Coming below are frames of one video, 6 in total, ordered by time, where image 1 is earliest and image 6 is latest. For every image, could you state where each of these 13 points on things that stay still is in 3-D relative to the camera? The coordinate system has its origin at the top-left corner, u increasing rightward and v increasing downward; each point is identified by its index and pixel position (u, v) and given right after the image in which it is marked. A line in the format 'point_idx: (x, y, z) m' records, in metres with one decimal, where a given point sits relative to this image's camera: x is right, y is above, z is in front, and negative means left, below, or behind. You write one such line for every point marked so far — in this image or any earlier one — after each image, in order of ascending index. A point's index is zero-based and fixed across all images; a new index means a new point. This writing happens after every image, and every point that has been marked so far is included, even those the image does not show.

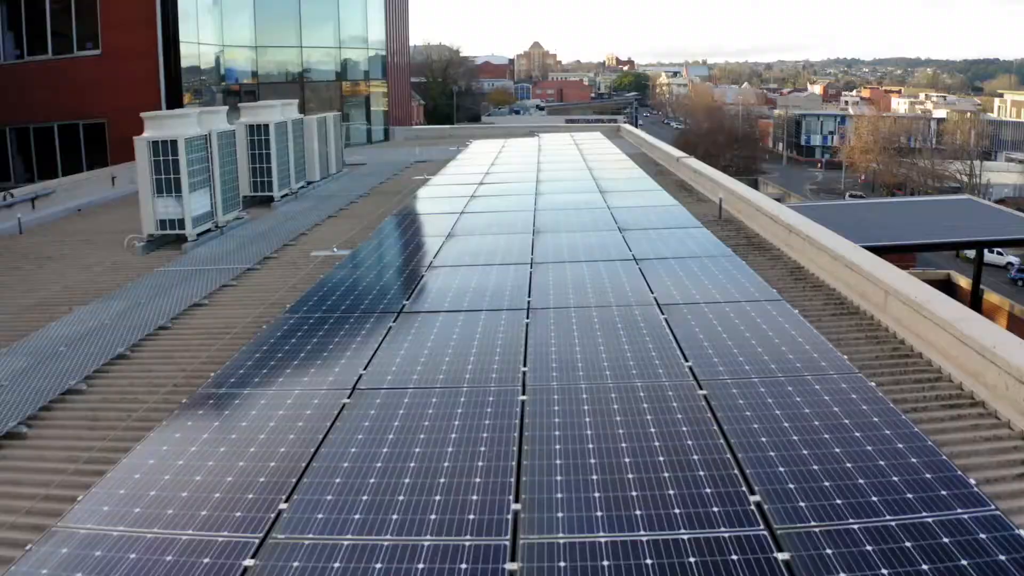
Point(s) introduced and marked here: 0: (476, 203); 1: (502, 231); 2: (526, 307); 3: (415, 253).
0: (-0.8, +1.9, +19.5) m
1: (-0.2, +1.1, +15.9) m
2: (+0.2, -0.1, +11.5) m
3: (-1.6, +0.6, +14.2) m
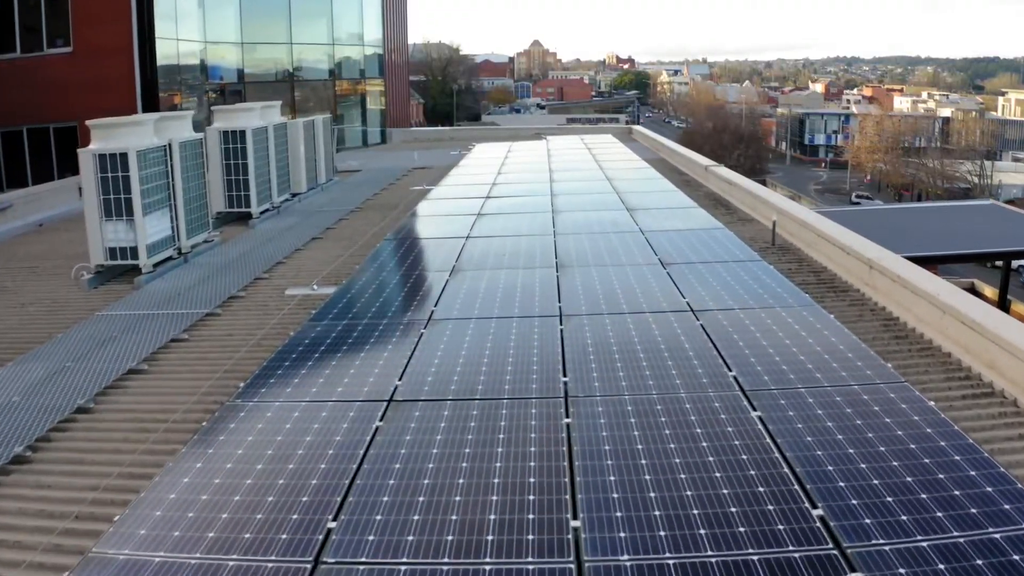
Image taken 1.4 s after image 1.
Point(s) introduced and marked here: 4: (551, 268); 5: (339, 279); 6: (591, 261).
0: (-0.6, +1.3, +16.9) m
1: (+0.1, +0.4, +13.3) m
2: (+0.5, -0.7, +8.9) m
3: (-1.4, -0.1, +11.6) m
4: (+0.6, +0.3, +13.1) m
5: (-2.6, +0.1, +12.9) m
6: (+1.2, +0.5, +13.5) m
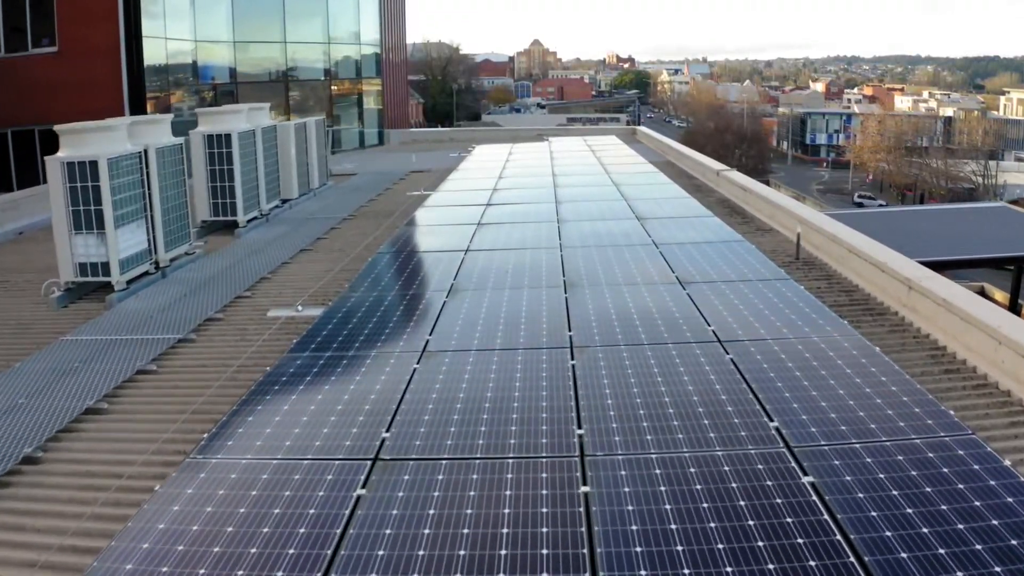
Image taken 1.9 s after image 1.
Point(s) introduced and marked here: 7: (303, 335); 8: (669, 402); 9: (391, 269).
0: (-0.5, +1.0, +15.8) m
1: (+0.1, +0.1, +12.2) m
2: (+0.5, -1.0, +7.8) m
3: (-1.3, -0.4, +10.5) m
4: (+0.6, +0.1, +12.1) m
5: (-2.6, -0.2, +11.9) m
6: (+1.3, +0.2, +12.5) m
7: (-2.4, -0.5, +10.1) m
8: (+1.4, -1.0, +7.6) m
9: (-1.8, +0.3, +13.1) m
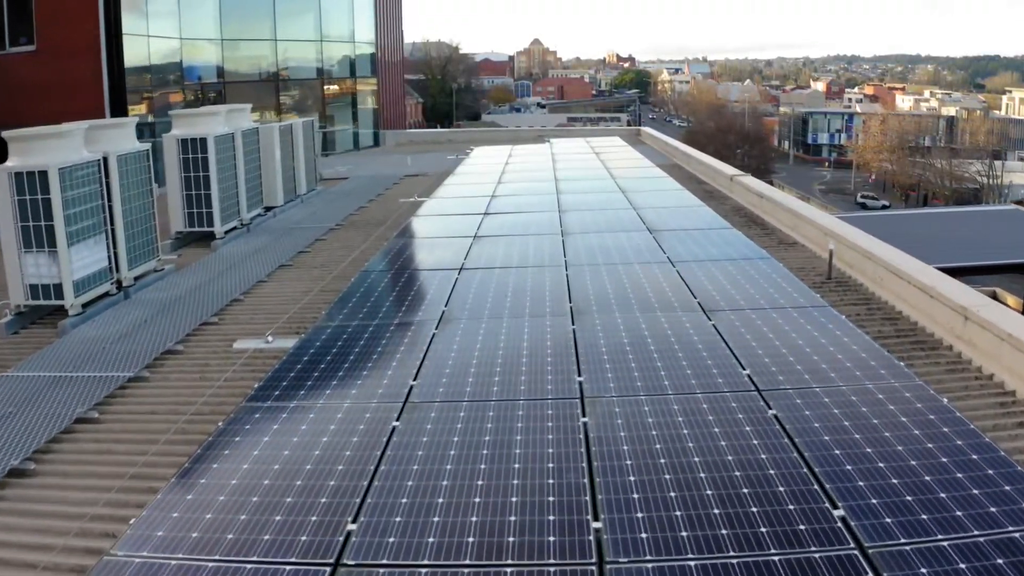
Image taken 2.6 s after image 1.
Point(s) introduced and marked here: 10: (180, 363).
0: (-0.5, +0.7, +14.5) m
1: (+0.1, -0.2, +10.9) m
2: (+0.5, -1.3, +6.5) m
3: (-1.3, -0.7, +9.2) m
4: (+0.6, -0.3, +10.7) m
5: (-2.6, -0.5, +10.5) m
6: (+1.3, -0.1, +11.1) m
7: (-2.4, -0.9, +8.7) m
8: (+1.4, -1.3, +6.2) m
9: (-1.8, 0.0, +11.8) m
10: (-3.6, -0.8, +9.7) m
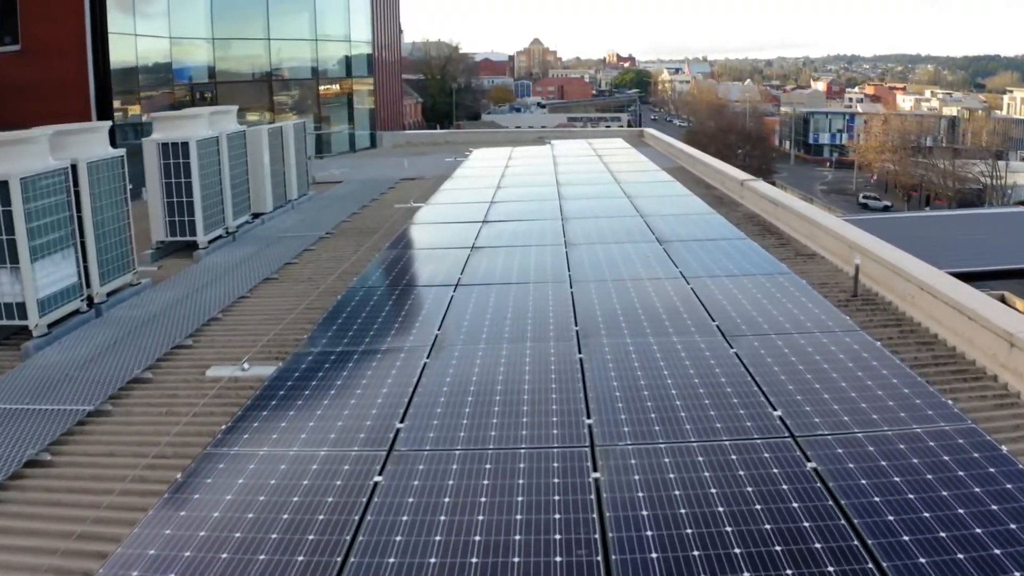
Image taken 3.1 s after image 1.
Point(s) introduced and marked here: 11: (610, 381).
0: (-0.5, +0.5, +13.6) m
1: (+0.1, -0.4, +10.0) m
2: (+0.5, -1.6, +5.6) m
3: (-1.3, -0.9, +8.3) m
4: (+0.6, -0.5, +9.8) m
5: (-2.6, -0.7, +9.7) m
6: (+1.3, -0.4, +10.3) m
7: (-2.4, -1.1, +7.8) m
8: (+1.4, -1.6, +5.4) m
9: (-1.8, -0.3, +10.9) m
10: (-3.6, -1.0, +8.8) m
11: (+0.9, -0.9, +8.2) m
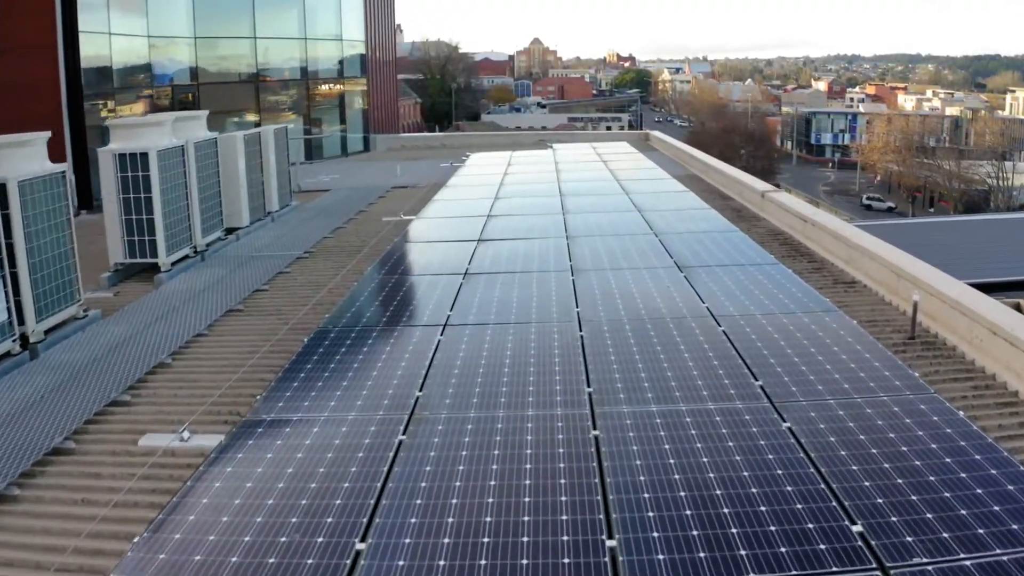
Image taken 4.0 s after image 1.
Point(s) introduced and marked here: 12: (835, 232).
0: (-0.5, 0.0, +12.0) m
1: (+0.1, -0.9, +8.4) m
2: (+0.5, -2.0, +4.0) m
3: (-1.3, -1.3, +6.7) m
4: (+0.6, -0.9, +8.2) m
5: (-2.6, -1.1, +8.0) m
6: (+1.2, -0.8, +8.6) m
7: (-2.4, -1.5, +6.2) m
8: (+1.4, -2.0, +3.8) m
9: (-1.8, -0.7, +9.3) m
10: (-3.6, -1.5, +7.2) m
11: (+0.9, -1.3, +6.6) m
12: (+4.9, +0.8, +13.2) m
